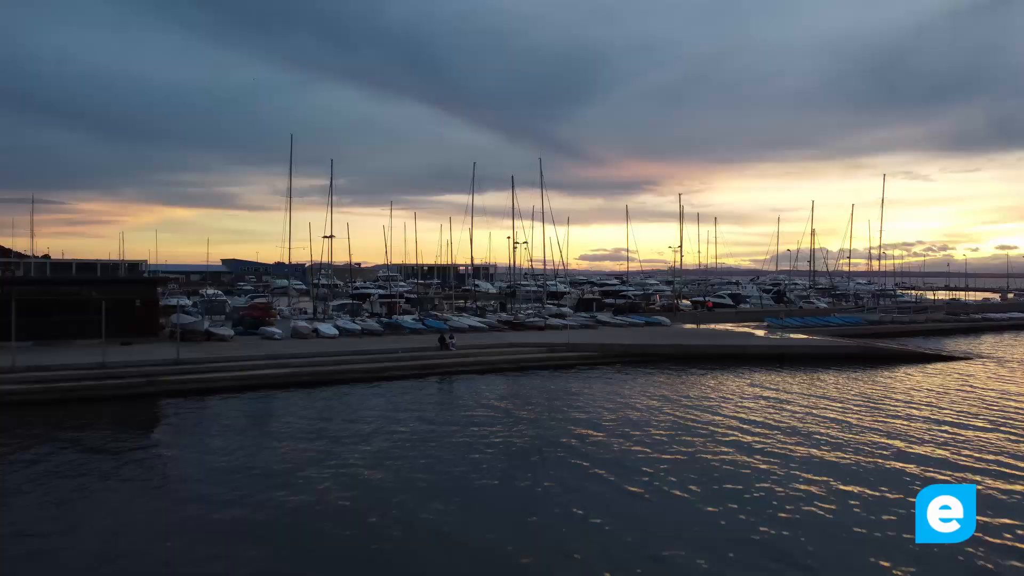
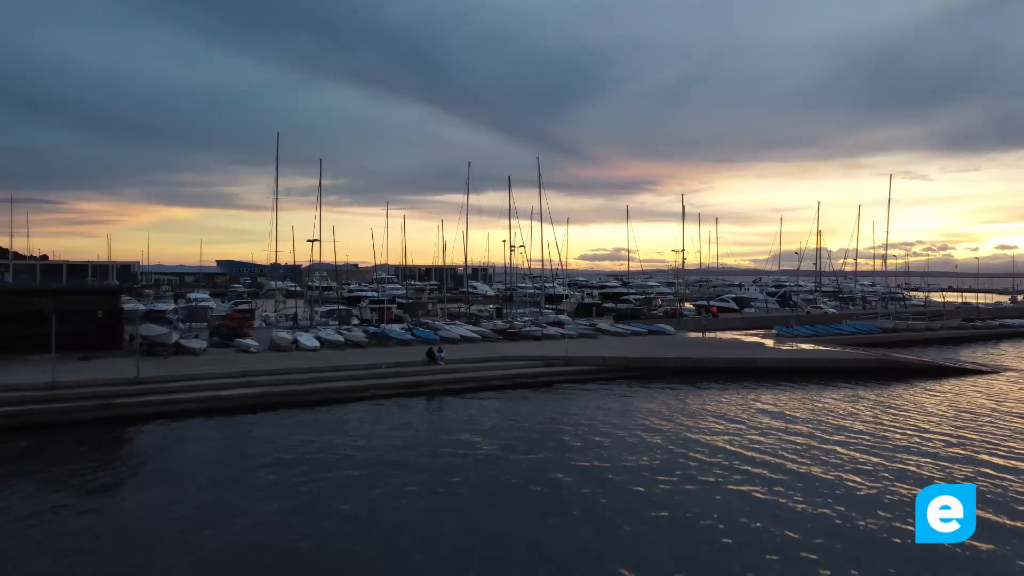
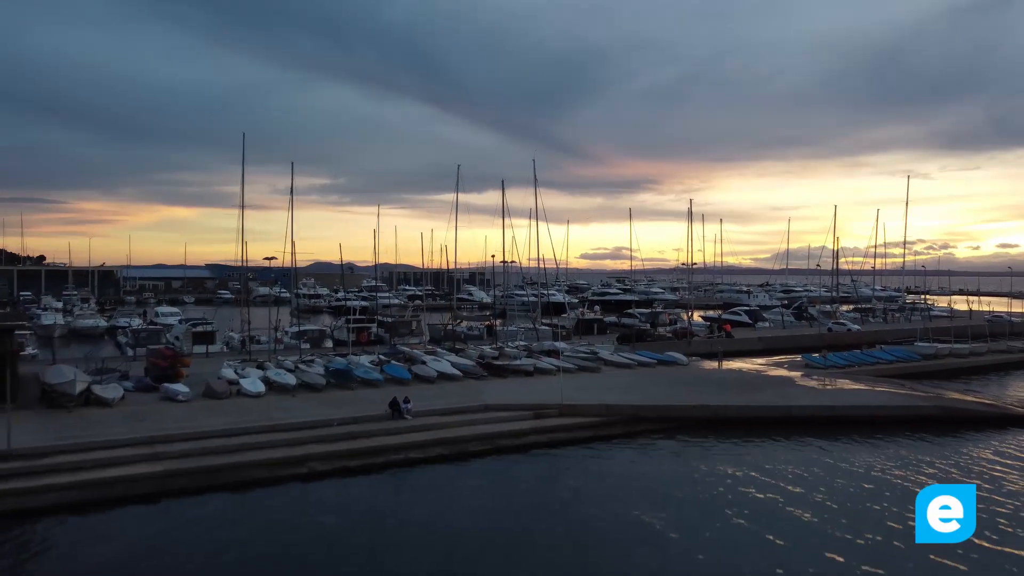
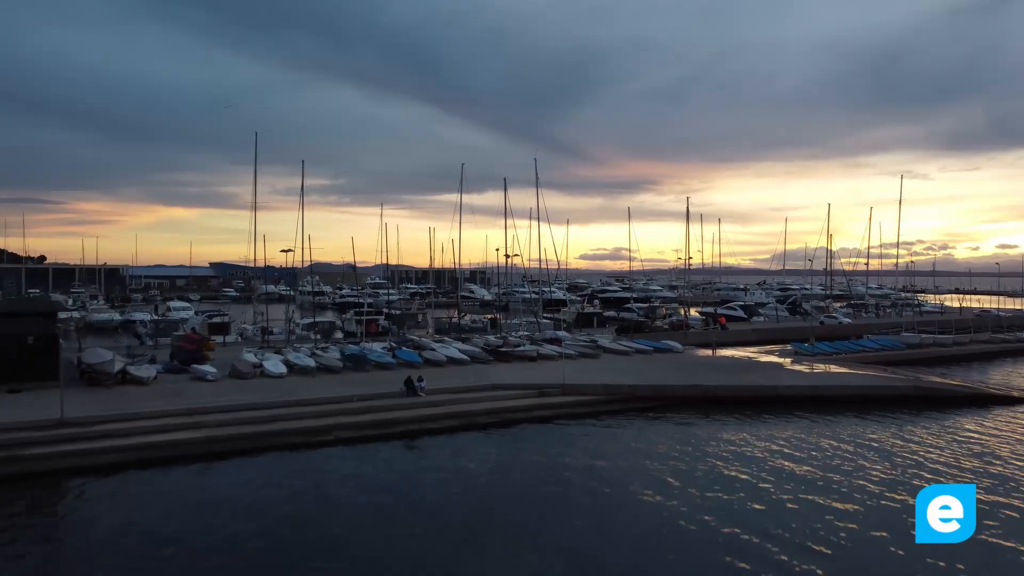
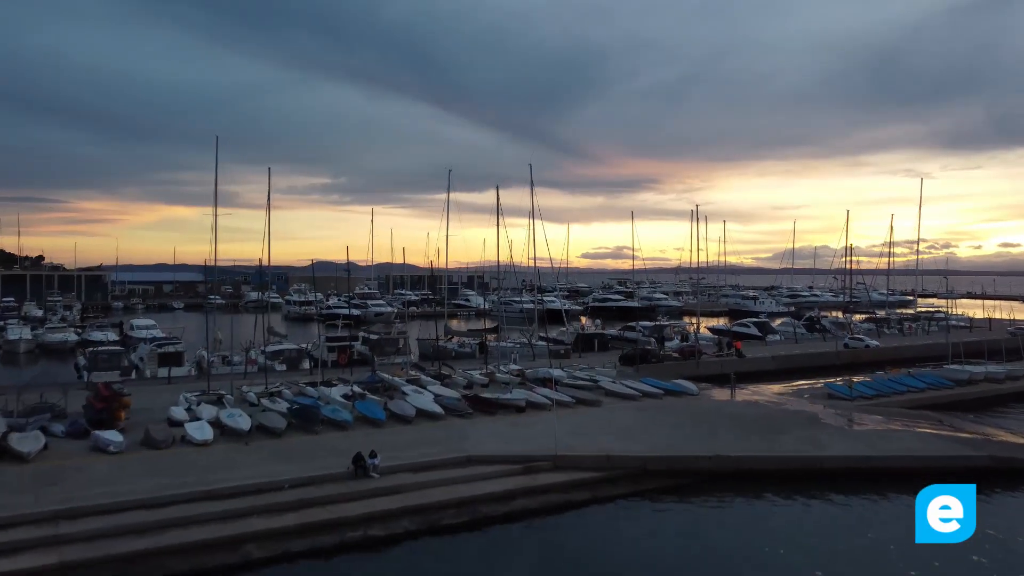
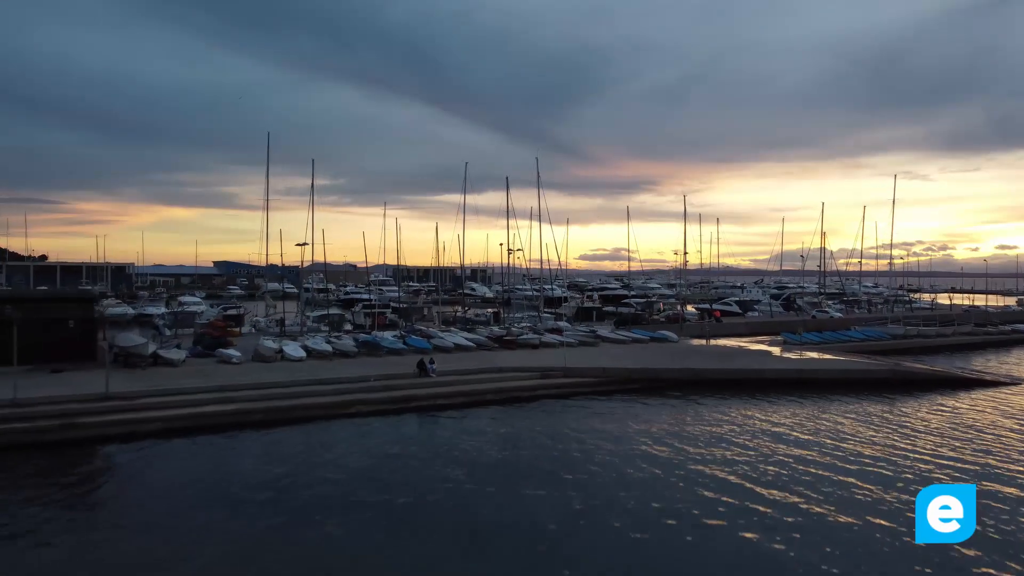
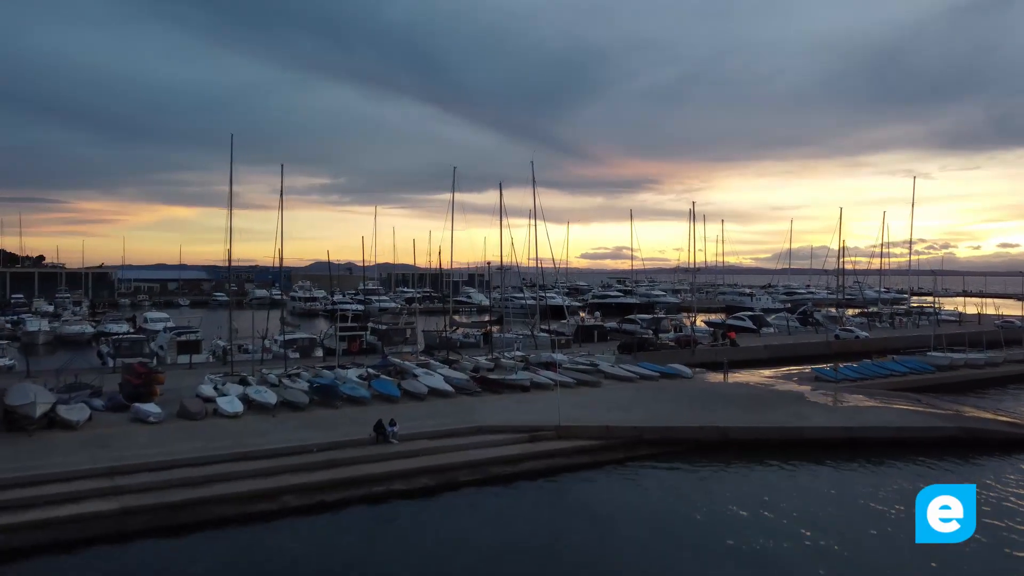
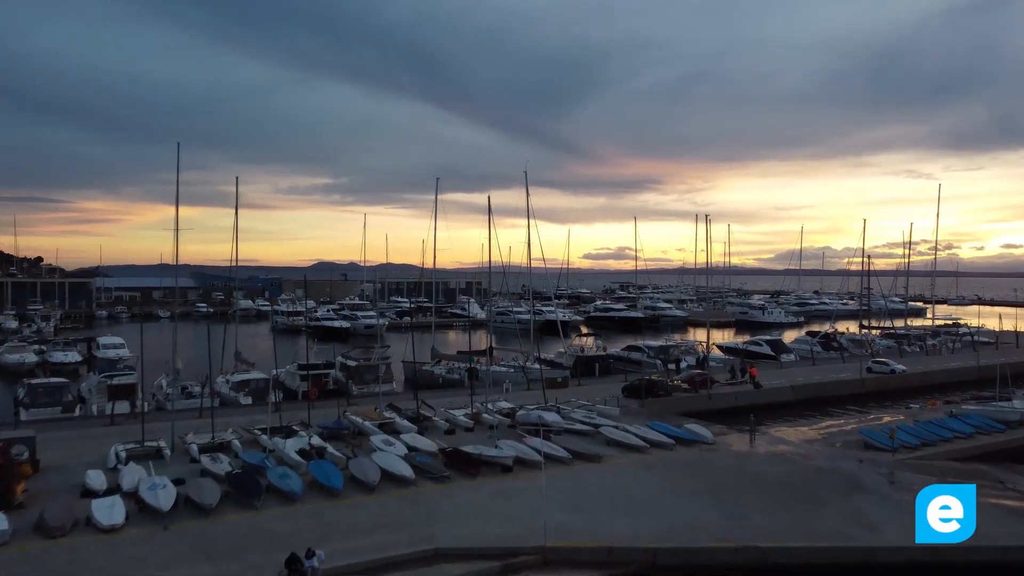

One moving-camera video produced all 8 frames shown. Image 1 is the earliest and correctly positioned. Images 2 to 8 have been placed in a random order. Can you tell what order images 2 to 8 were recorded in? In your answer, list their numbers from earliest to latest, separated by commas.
2, 6, 4, 3, 7, 5, 8
